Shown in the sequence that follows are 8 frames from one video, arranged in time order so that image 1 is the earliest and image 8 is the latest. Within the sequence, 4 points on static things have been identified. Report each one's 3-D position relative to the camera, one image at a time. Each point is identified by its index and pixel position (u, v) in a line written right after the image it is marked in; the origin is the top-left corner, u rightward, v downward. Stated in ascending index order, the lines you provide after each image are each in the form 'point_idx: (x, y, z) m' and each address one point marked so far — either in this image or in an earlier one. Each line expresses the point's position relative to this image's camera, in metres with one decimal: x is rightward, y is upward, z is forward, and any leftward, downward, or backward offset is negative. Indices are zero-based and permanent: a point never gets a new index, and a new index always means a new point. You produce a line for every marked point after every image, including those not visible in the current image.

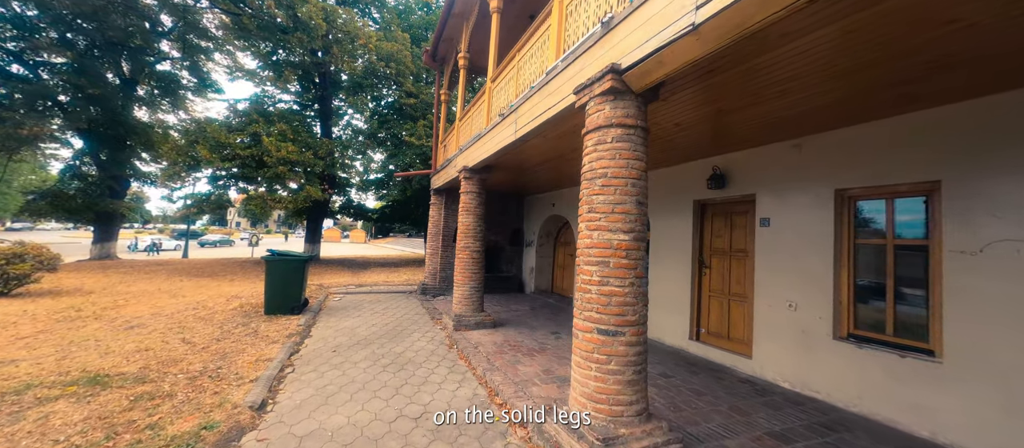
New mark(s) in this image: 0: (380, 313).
0: (-3.0, -2.0, +7.8) m
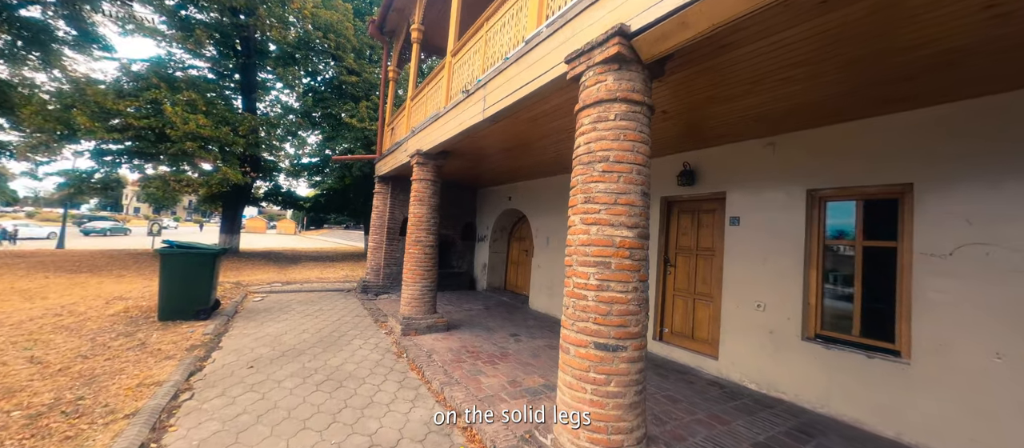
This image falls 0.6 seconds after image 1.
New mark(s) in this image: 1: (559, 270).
0: (-3.9, -1.8, +6.8) m
1: (+1.0, -1.0, +7.5) m
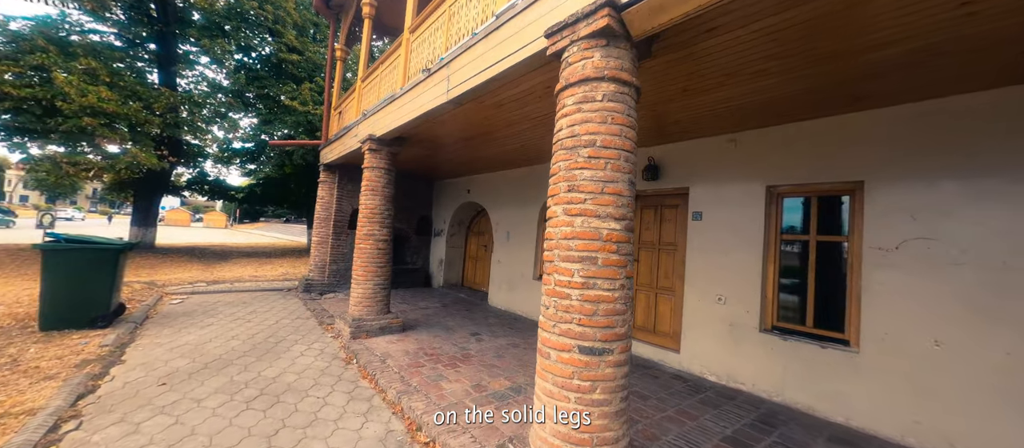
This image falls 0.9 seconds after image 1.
0: (-4.6, -1.6, +5.9) m
1: (+0.1, -0.9, +7.3) m
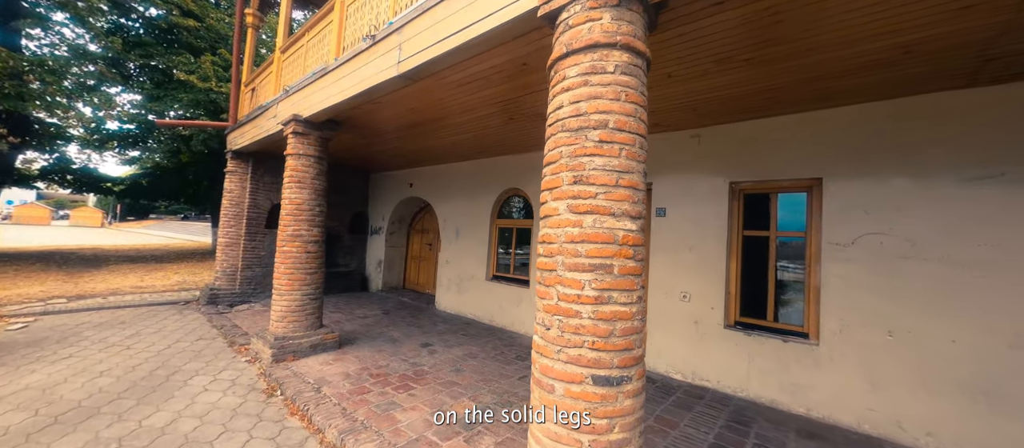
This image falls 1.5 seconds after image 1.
0: (-5.3, -1.6, +4.6) m
1: (-0.8, -0.8, +6.8) m
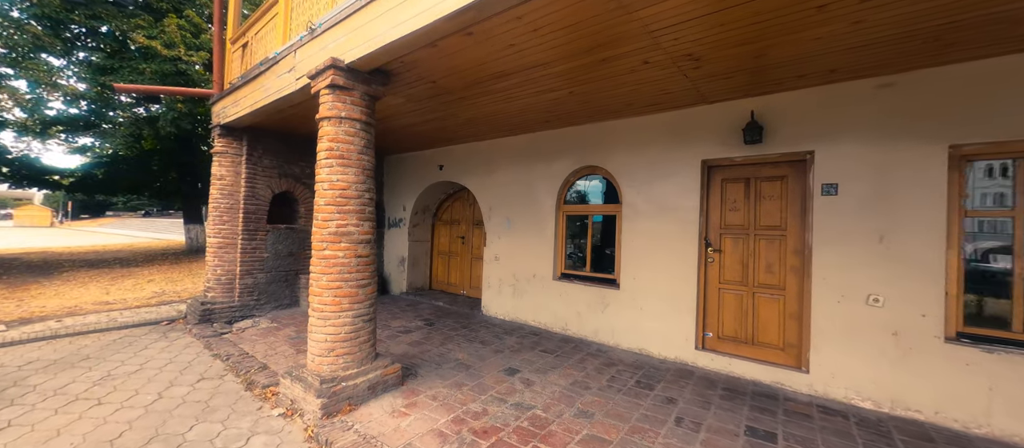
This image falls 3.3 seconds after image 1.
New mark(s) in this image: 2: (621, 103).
0: (-4.0, -1.6, +3.2) m
1: (+0.3, -0.6, +5.6) m
2: (+1.3, +1.4, +4.1) m
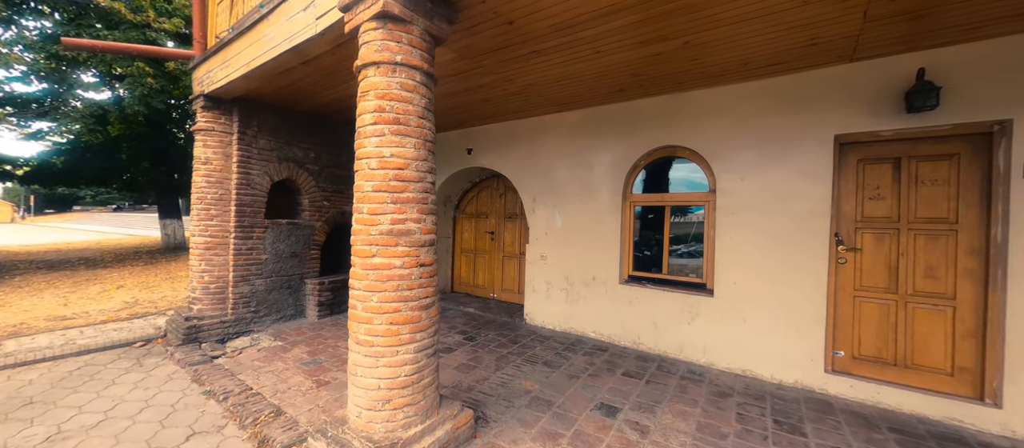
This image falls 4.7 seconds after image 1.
0: (-3.2, -1.6, +2.2) m
1: (+1.0, -0.5, +4.7) m
2: (+2.1, +1.5, +3.2) m
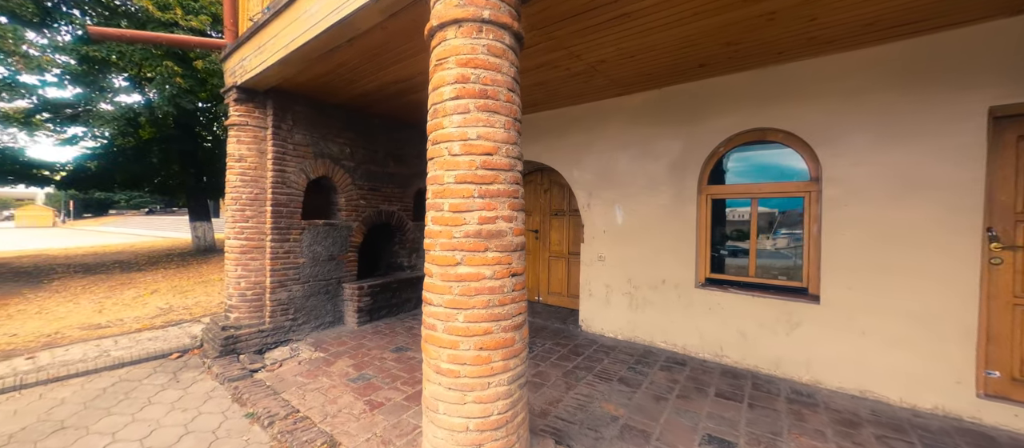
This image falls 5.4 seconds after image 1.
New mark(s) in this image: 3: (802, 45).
0: (-2.5, -1.6, +1.9) m
1: (+1.7, -0.5, +4.2) m
2: (+2.7, +1.6, +2.7) m
3: (+2.6, +1.6, +3.0) m
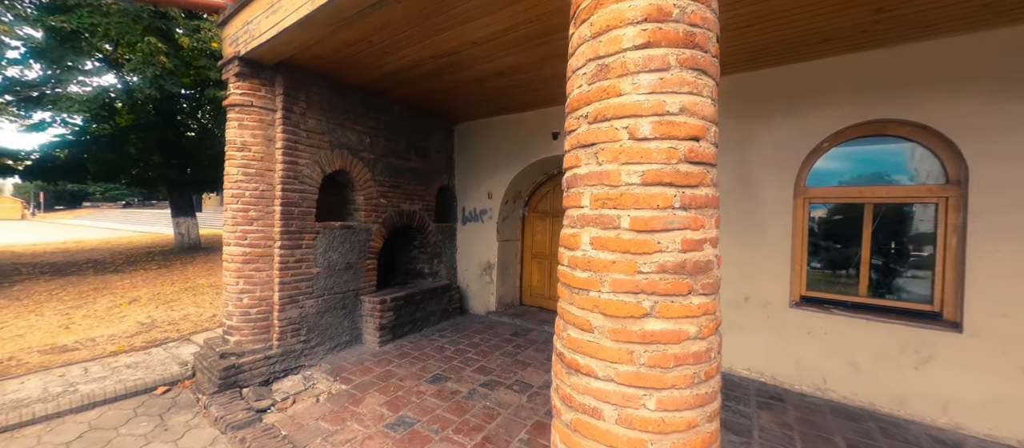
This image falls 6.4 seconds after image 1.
0: (-1.9, -1.7, +1.1) m
1: (+2.3, -0.6, +3.6) m
2: (+3.4, +1.5, +2.1) m
3: (+3.2, +1.5, +2.4) m
